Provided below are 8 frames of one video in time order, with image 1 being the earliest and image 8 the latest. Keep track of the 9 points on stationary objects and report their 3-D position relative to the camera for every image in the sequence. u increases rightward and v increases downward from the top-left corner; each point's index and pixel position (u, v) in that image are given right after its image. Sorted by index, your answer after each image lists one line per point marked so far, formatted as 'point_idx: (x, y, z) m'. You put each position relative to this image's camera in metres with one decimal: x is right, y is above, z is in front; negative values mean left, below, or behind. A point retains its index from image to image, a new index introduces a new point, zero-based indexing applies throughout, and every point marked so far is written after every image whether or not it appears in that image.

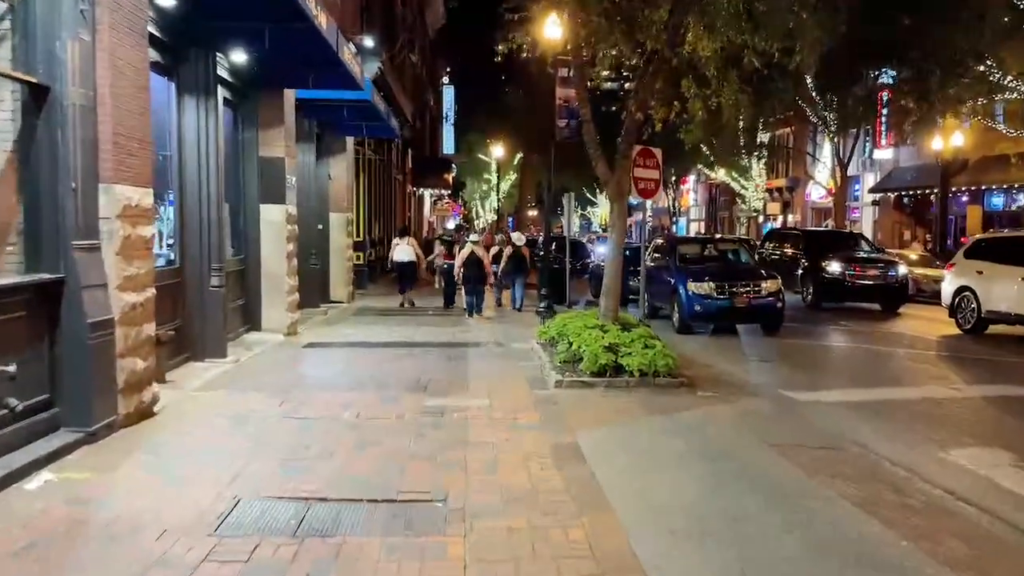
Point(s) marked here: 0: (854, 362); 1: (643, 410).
0: (+5.5, -1.2, +13.3) m
1: (+1.4, -1.3, +8.7) m
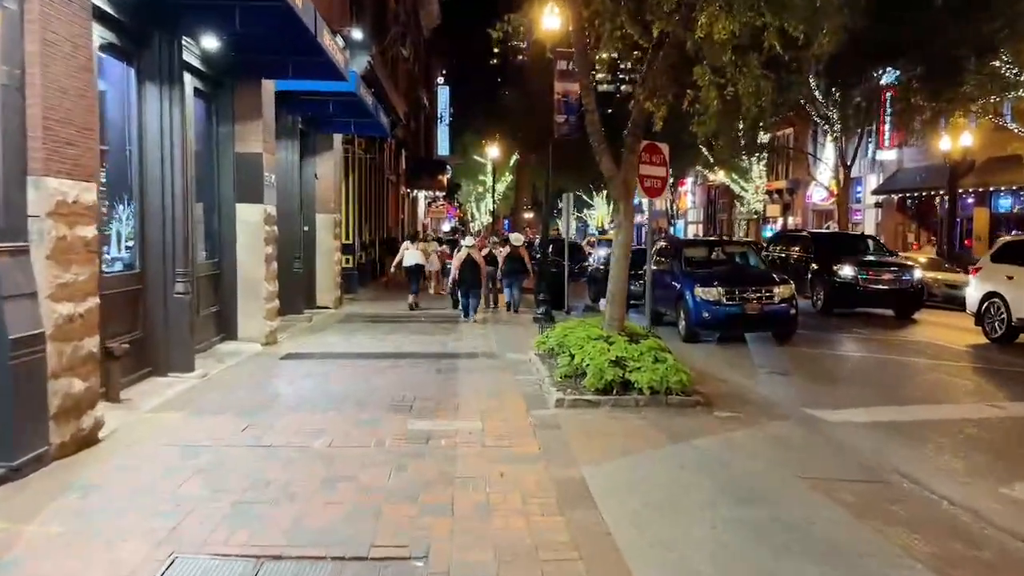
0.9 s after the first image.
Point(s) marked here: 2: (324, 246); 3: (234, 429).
0: (+5.4, -1.2, +12.3) m
1: (+1.3, -1.4, +7.7) m
2: (-4.5, +1.0, +19.8) m
3: (-2.6, -1.3, +7.6) m
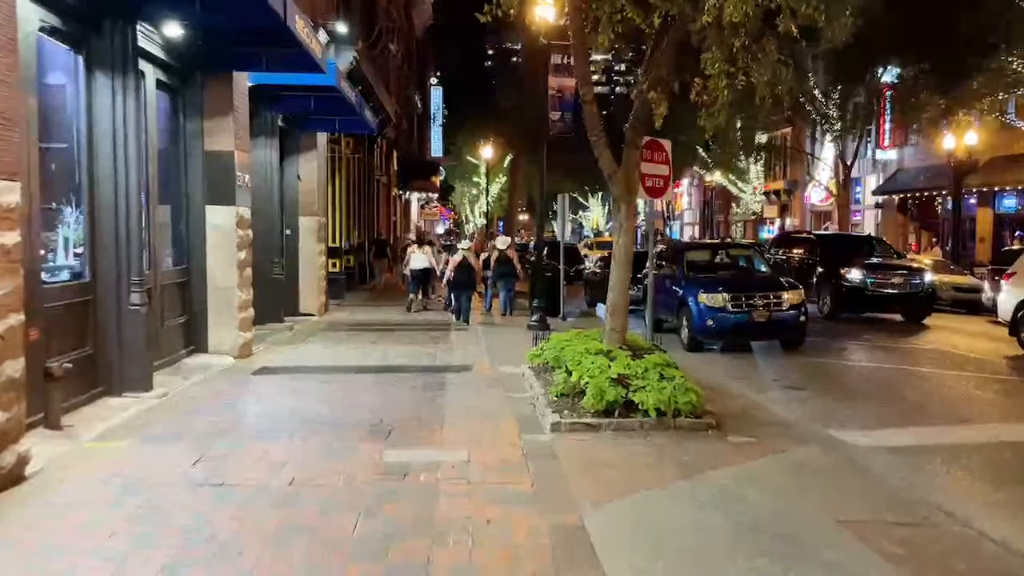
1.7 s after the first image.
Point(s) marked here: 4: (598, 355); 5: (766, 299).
0: (+5.3, -1.3, +11.4) m
1: (+1.2, -1.5, +6.8) m
2: (-4.7, +0.9, +18.8) m
3: (-2.7, -1.4, +6.7) m
4: (+0.9, -0.7, +8.7) m
5: (+4.3, -0.2, +14.0) m
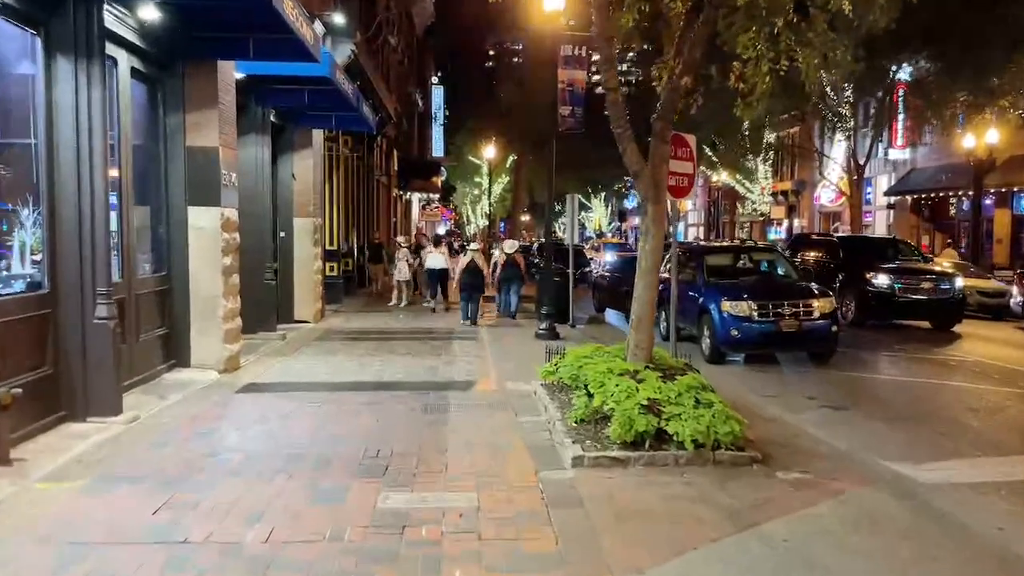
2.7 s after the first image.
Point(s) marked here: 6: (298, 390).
0: (+5.5, -1.5, +10.4) m
1: (+1.4, -1.6, +5.8) m
2: (-4.5, +0.7, +17.8) m
3: (-2.5, -1.5, +5.7) m
4: (+1.0, -0.8, +7.7) m
5: (+4.5, -0.3, +13.0) m
6: (-2.6, -1.3, +10.2) m
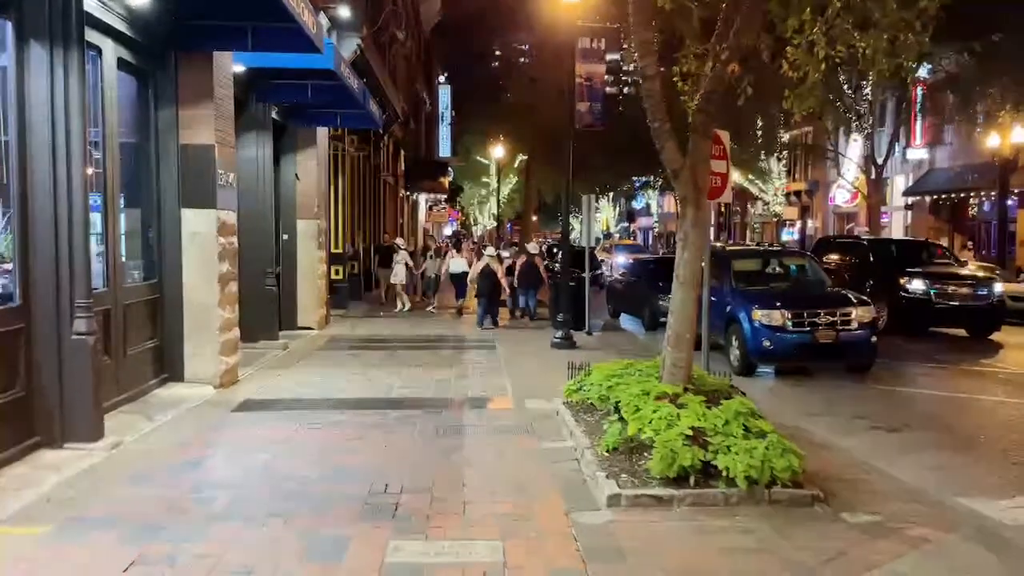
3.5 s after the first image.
0: (+5.7, -1.6, +9.6) m
1: (+1.6, -1.7, +4.9) m
2: (-4.2, +0.6, +17.0) m
3: (-2.4, -1.6, +4.9) m
4: (+1.2, -0.9, +6.9) m
5: (+4.7, -0.4, +12.1) m
6: (-2.4, -1.4, +9.4) m
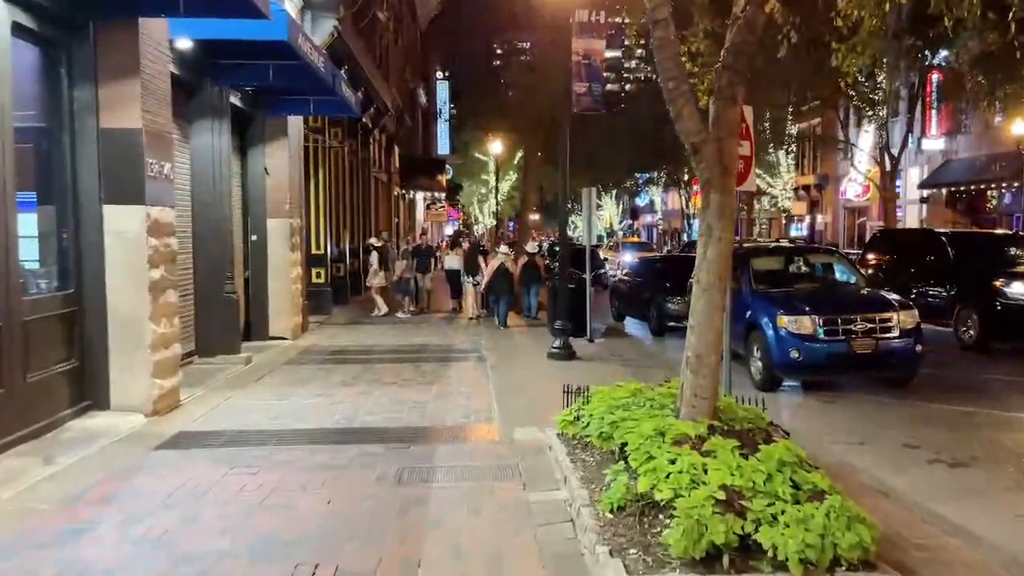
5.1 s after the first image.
0: (+5.5, -1.6, +7.9) m
1: (+1.4, -1.8, +3.3) m
2: (-4.4, +0.5, +15.4) m
3: (-2.5, -1.7, +3.3) m
4: (+1.1, -1.0, +5.2) m
5: (+4.5, -0.4, +10.5) m
6: (-2.6, -1.5, +7.8) m
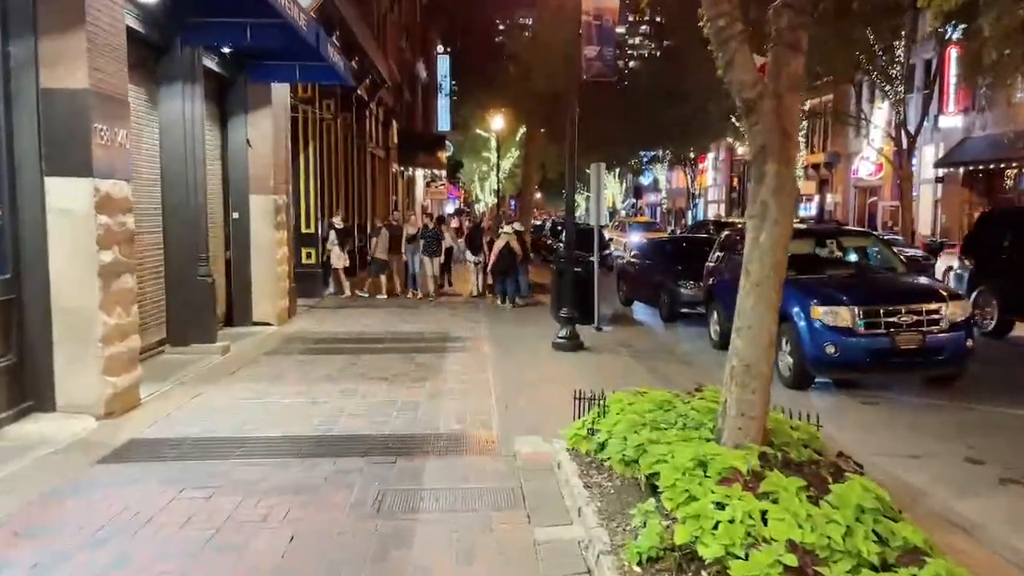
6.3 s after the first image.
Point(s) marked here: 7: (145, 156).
0: (+5.6, -1.5, +6.8) m
1: (+1.4, -1.8, +2.2) m
2: (-4.3, +0.8, +14.3) m
3: (-2.5, -1.8, +2.2) m
4: (+1.1, -1.0, +4.1) m
5: (+4.6, -0.3, +9.4) m
6: (-2.5, -1.4, +6.7) m
7: (-4.9, +1.7, +11.0) m
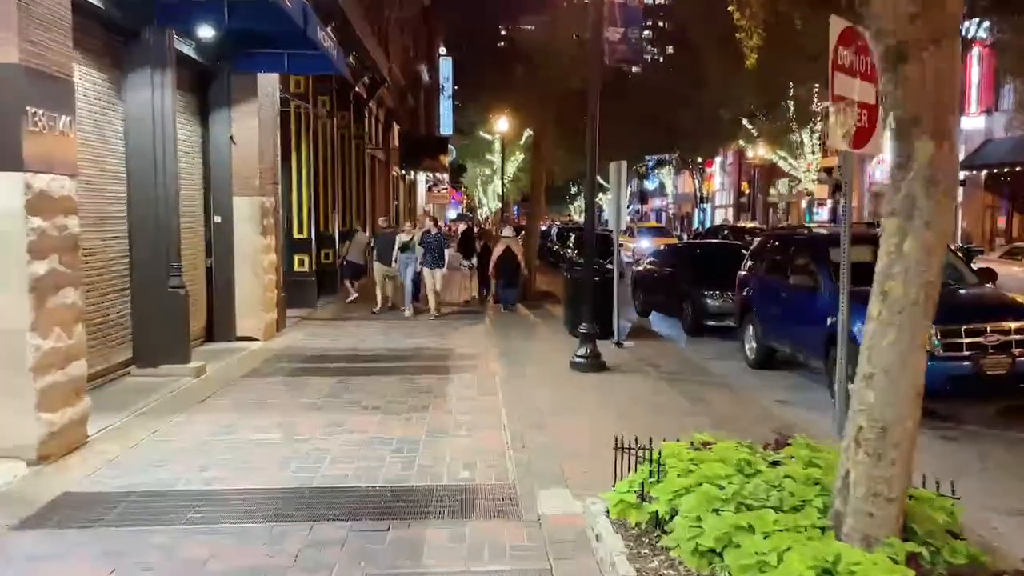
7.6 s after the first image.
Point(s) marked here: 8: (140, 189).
0: (+5.7, -1.6, +5.4) m
1: (+1.5, -1.9, +0.9) m
2: (-4.2, +0.7, +12.9) m
3: (-2.4, -1.9, +0.8) m
4: (+1.2, -1.1, +2.8) m
5: (+4.7, -0.4, +8.0) m
6: (-2.4, -1.5, +5.3) m
7: (-4.7, +1.6, +9.6) m
8: (-4.4, +1.2, +9.9) m
